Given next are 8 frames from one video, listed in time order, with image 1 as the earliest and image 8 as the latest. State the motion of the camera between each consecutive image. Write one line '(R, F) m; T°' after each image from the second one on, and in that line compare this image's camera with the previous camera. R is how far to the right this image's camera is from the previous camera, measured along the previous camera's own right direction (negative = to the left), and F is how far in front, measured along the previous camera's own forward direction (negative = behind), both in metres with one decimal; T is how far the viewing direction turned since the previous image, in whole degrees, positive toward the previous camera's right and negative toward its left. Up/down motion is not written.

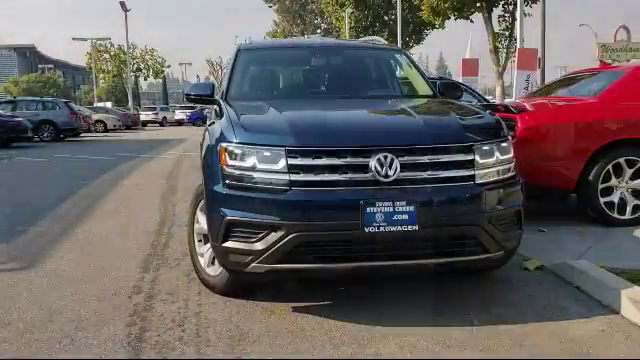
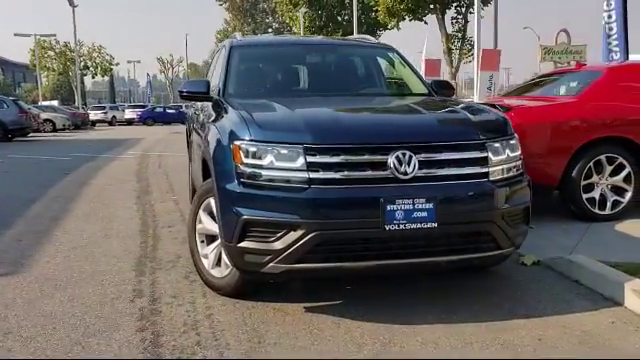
(-0.4, +0.1) m; +5°
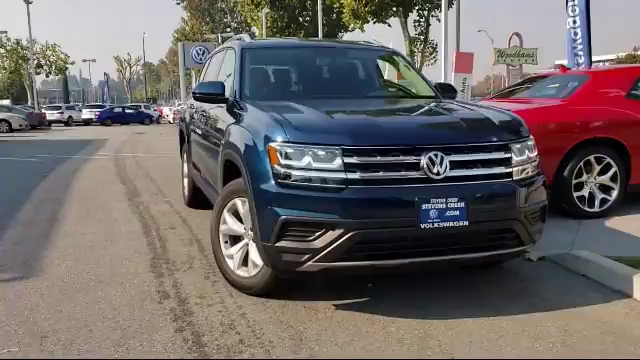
(-0.5, -0.1) m; +4°
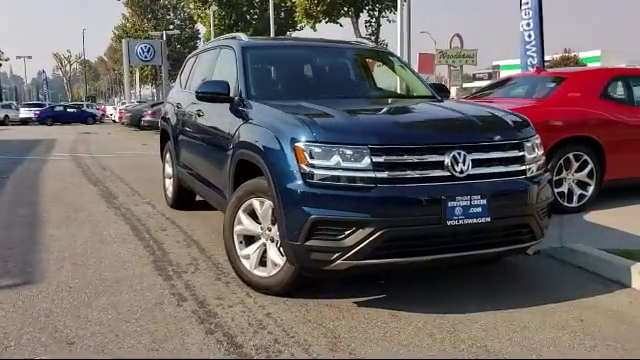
(-0.6, 0.0) m; +5°
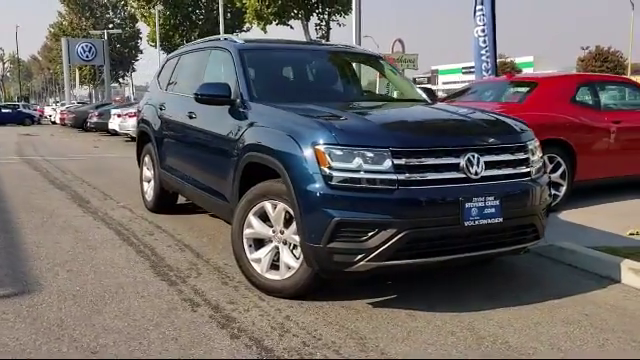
(-0.5, 0.0) m; +6°
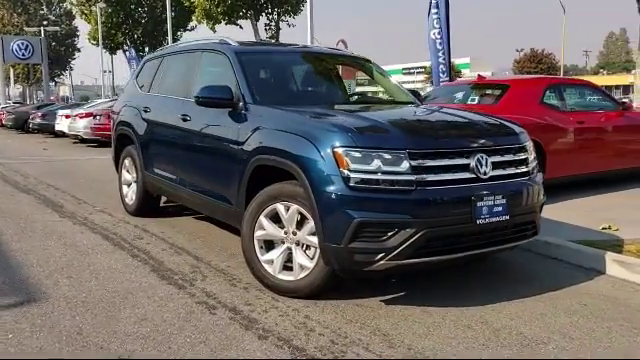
(-0.5, -0.1) m; +6°
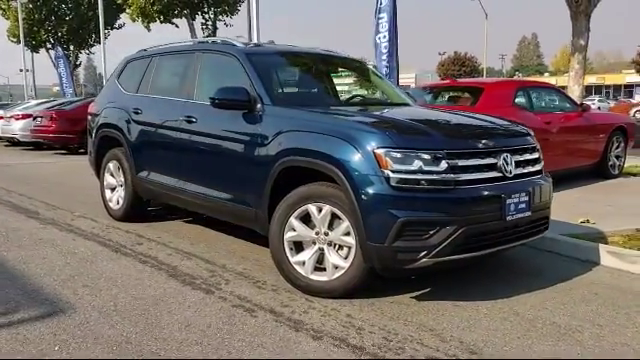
(-0.8, 0.0) m; +7°
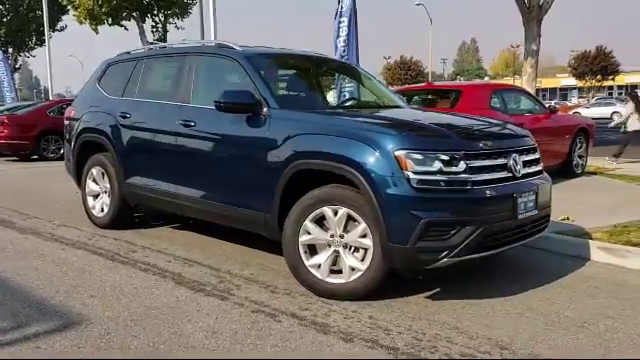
(-0.5, 0.0) m; +5°
